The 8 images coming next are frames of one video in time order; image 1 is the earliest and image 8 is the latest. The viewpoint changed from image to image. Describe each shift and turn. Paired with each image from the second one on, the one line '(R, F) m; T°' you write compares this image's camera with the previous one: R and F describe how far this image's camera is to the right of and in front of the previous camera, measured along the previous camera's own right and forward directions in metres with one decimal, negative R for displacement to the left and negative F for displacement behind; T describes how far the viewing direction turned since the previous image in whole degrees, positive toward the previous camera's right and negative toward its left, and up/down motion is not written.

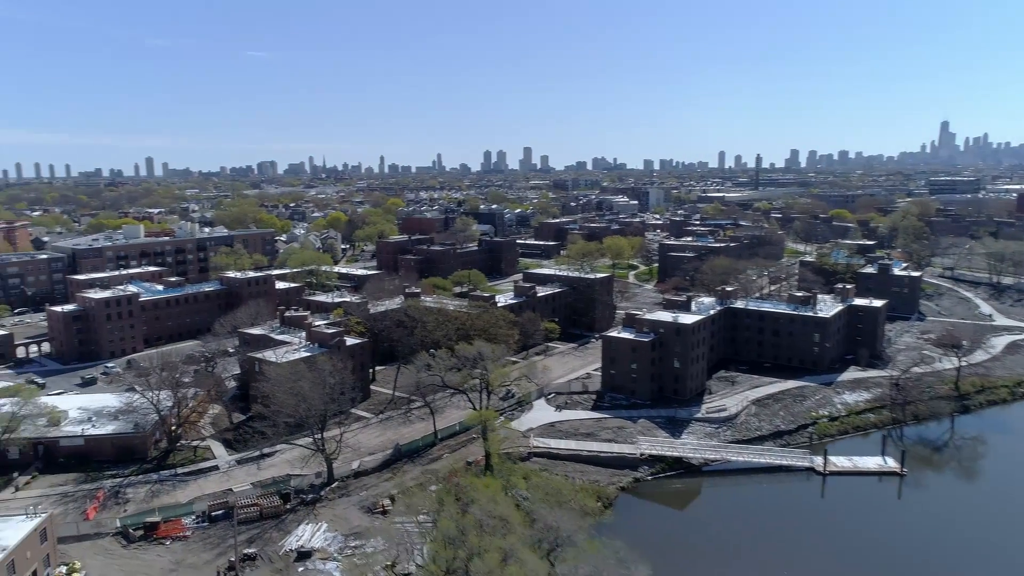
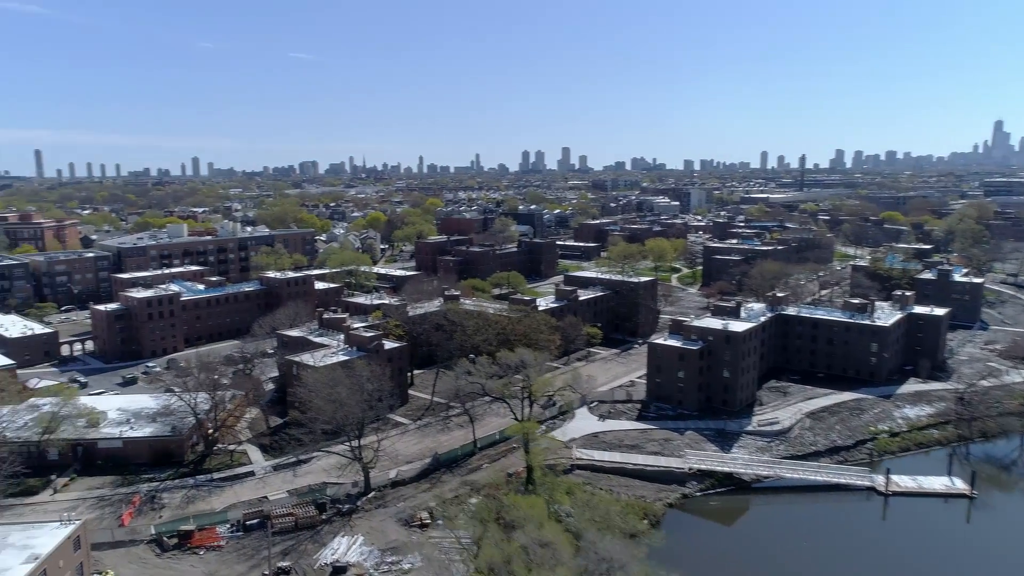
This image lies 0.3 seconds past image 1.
(-0.3, +1.2) m; -3°
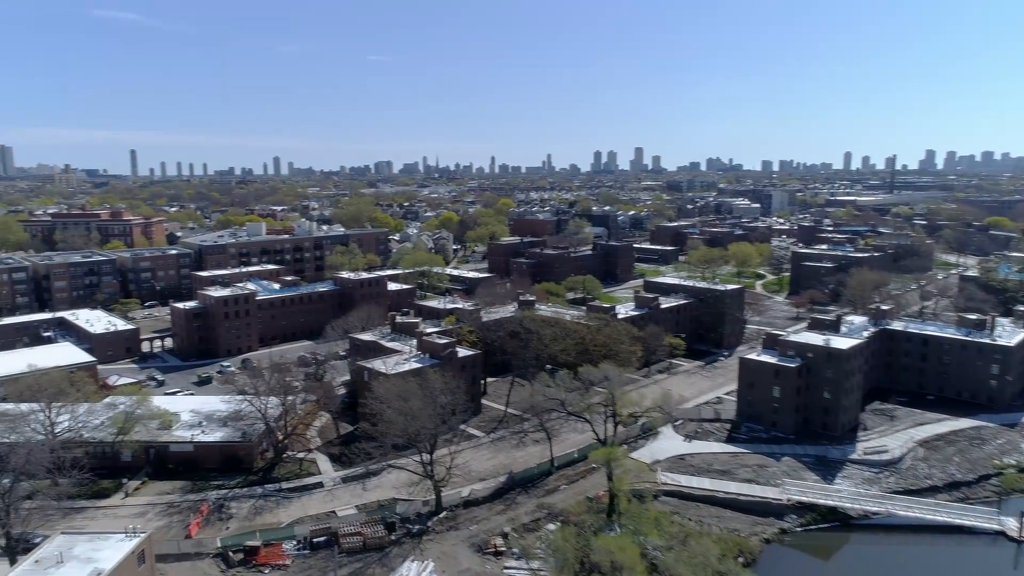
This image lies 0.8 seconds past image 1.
(-0.6, +2.1) m; -6°
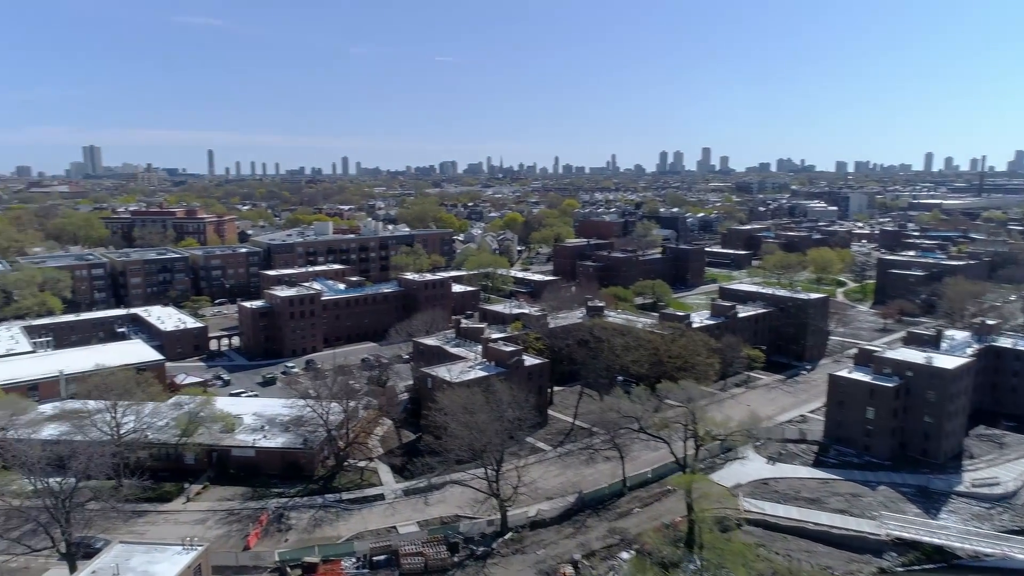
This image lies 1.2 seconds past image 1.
(-0.5, +1.7) m; -5°
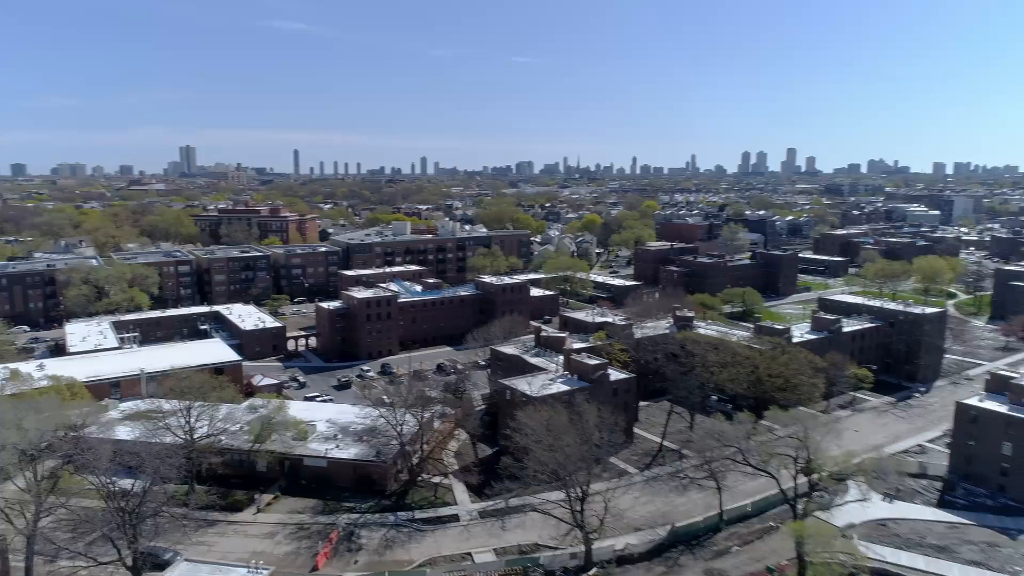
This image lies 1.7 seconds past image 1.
(-0.6, +2.2) m; -6°
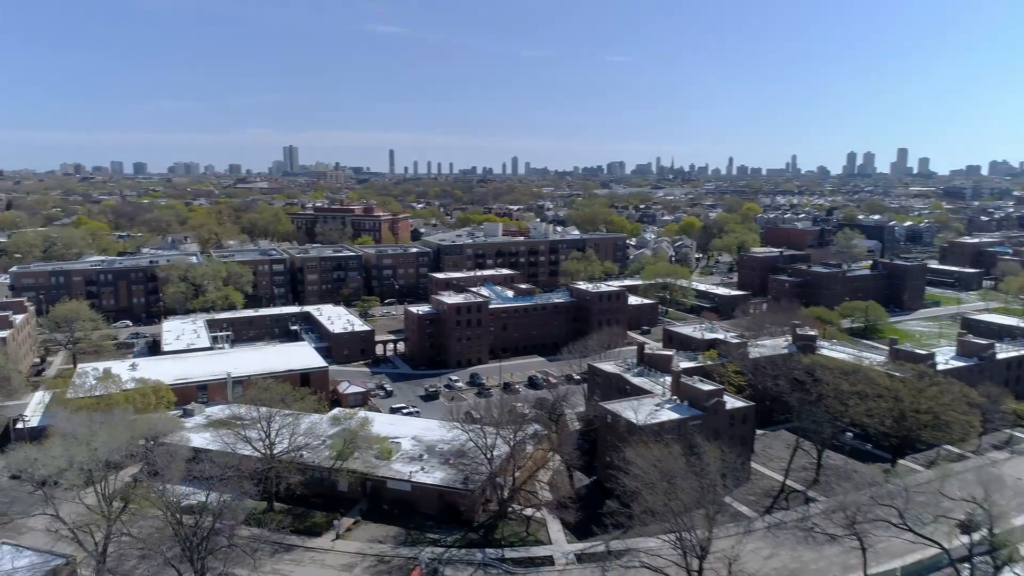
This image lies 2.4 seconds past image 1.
(-0.7, +3.0) m; -7°
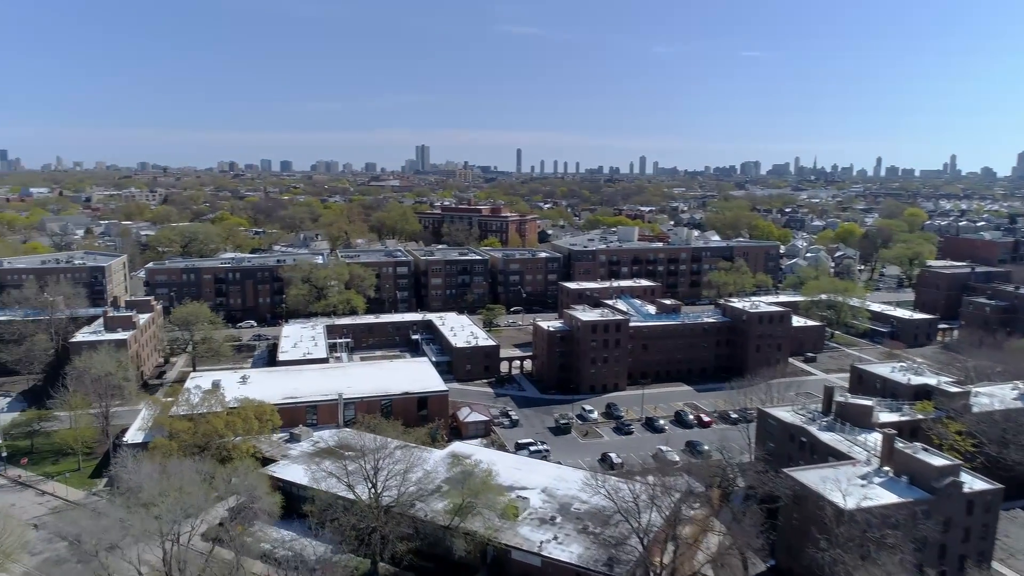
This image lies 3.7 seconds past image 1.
(-1.3, +5.6) m; -10°
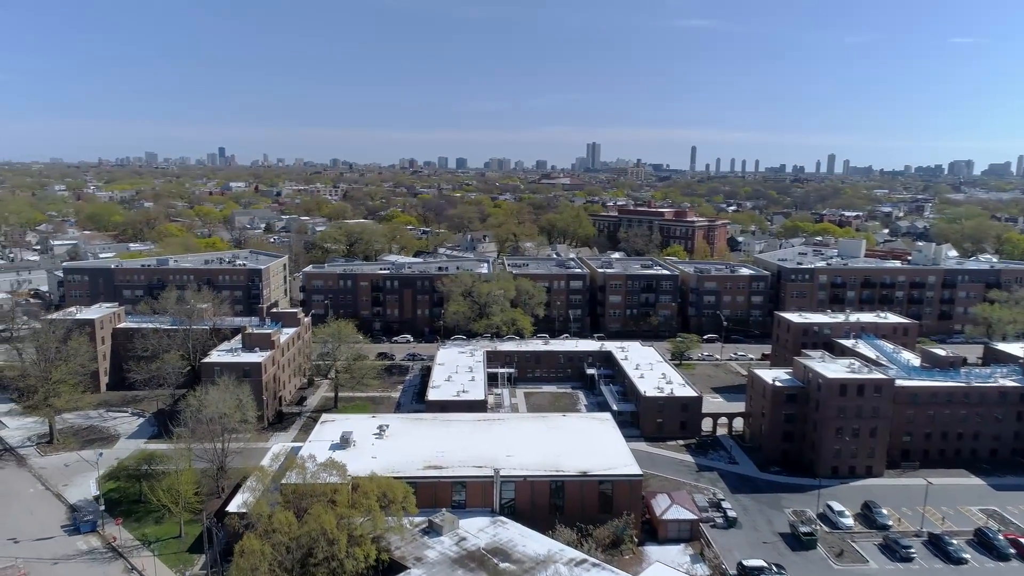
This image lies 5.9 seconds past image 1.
(-2.1, +9.2) m; -13°
